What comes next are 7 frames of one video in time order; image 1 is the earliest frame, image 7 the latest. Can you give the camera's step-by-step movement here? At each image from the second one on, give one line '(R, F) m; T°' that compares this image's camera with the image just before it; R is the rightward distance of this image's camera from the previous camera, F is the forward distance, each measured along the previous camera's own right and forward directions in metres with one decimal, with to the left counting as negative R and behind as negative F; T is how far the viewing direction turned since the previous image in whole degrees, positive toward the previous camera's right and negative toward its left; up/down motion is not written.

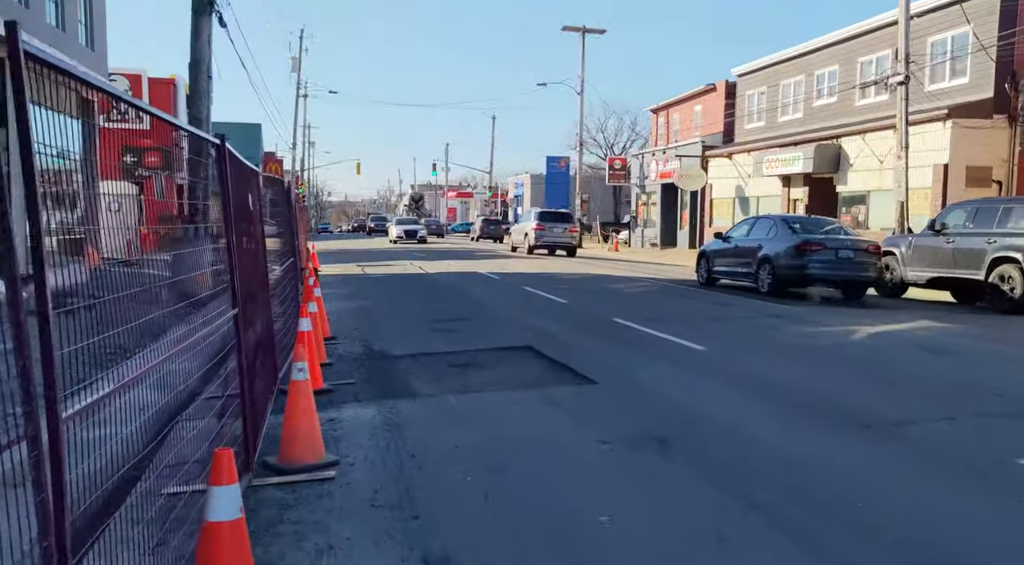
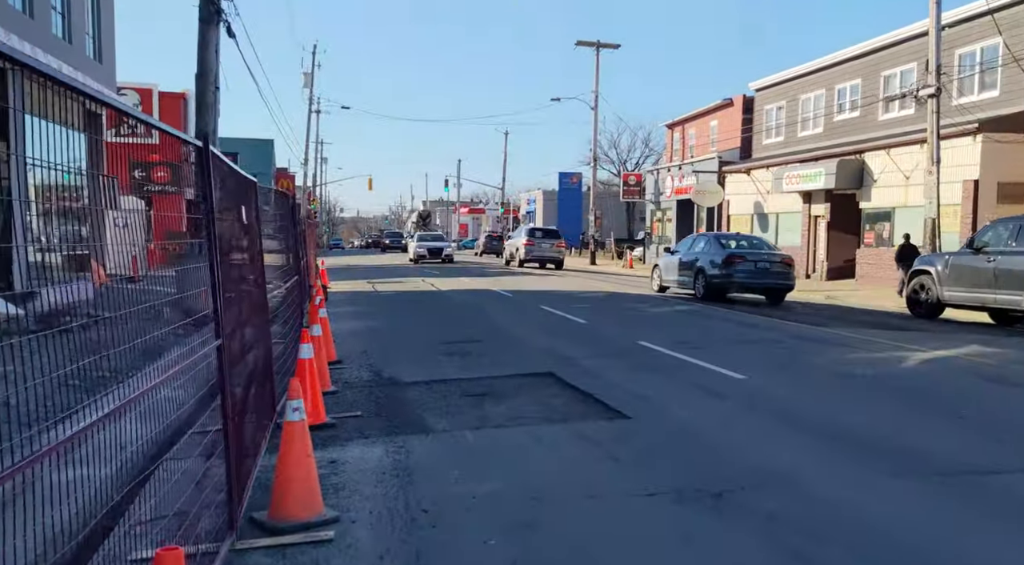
(-0.1, +0.7) m; -1°
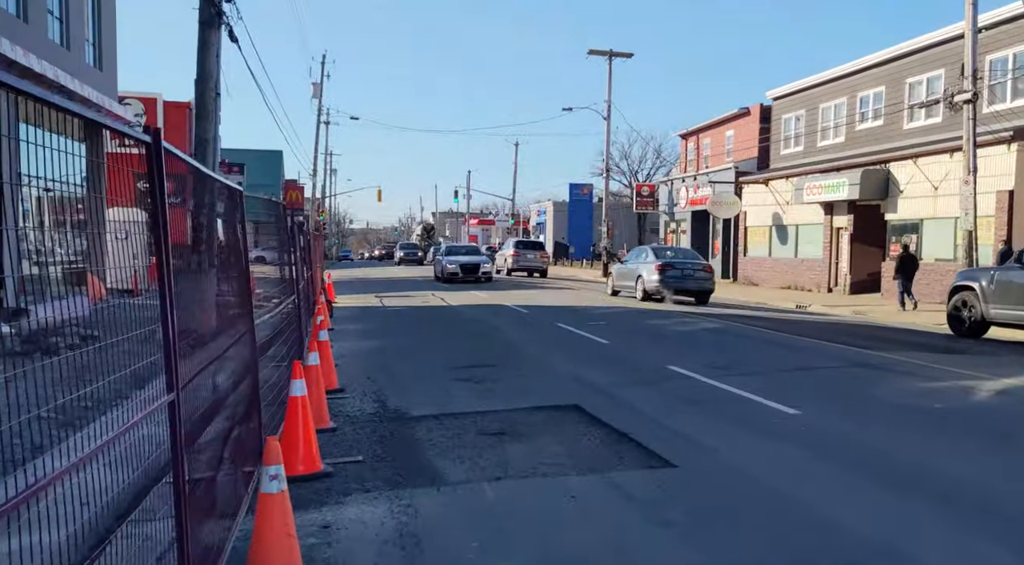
(-0.1, +0.9) m; -1°
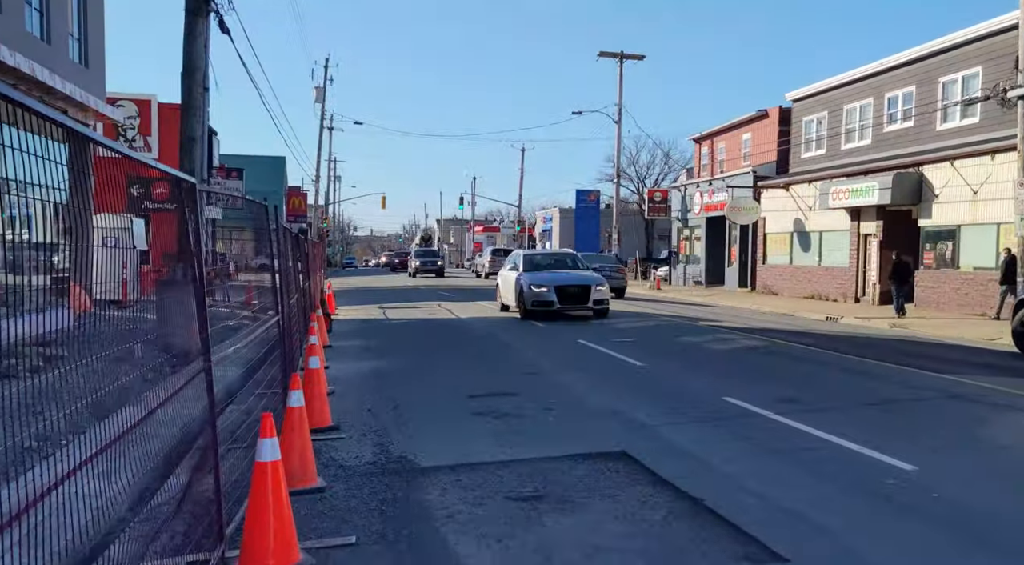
(-0.2, +1.5) m; 0°
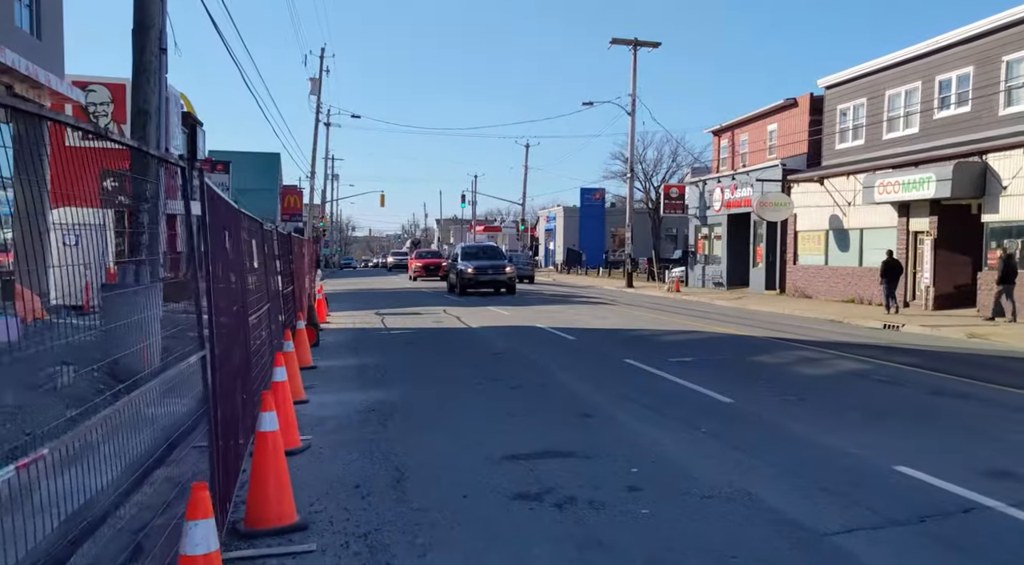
(-0.4, +2.9) m; 0°
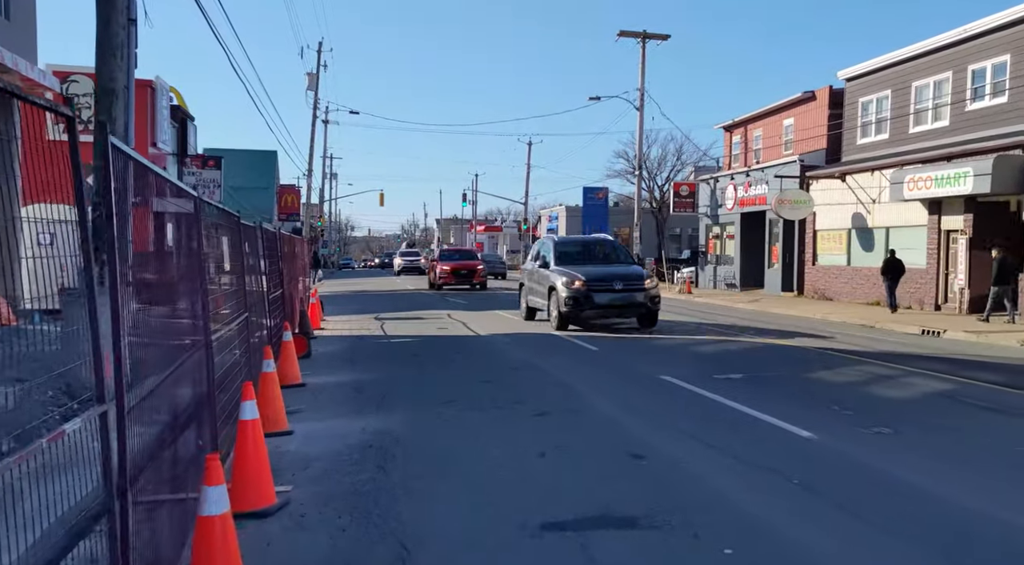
(-0.3, +1.6) m; 0°
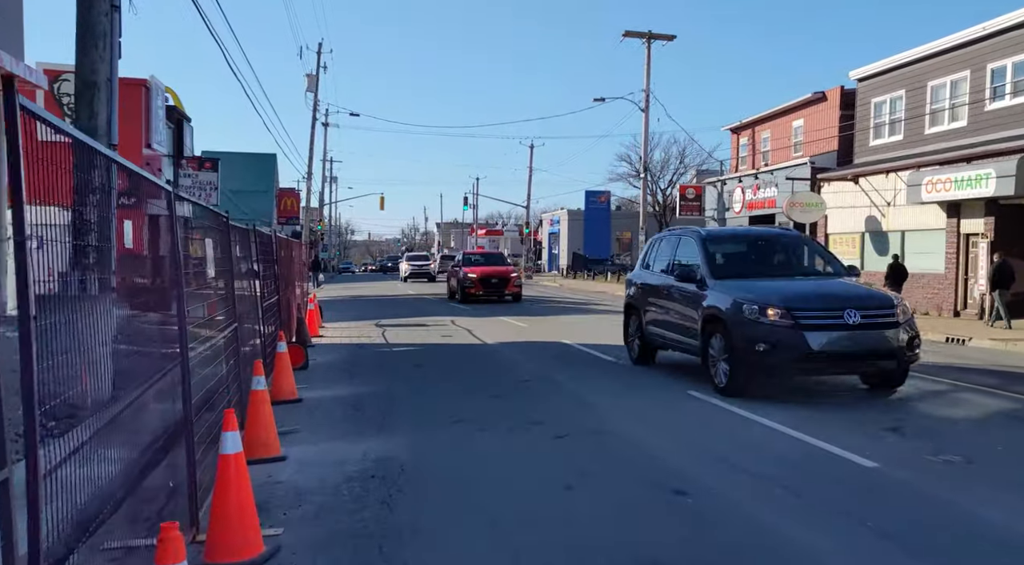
(-0.2, +0.8) m; 0°
